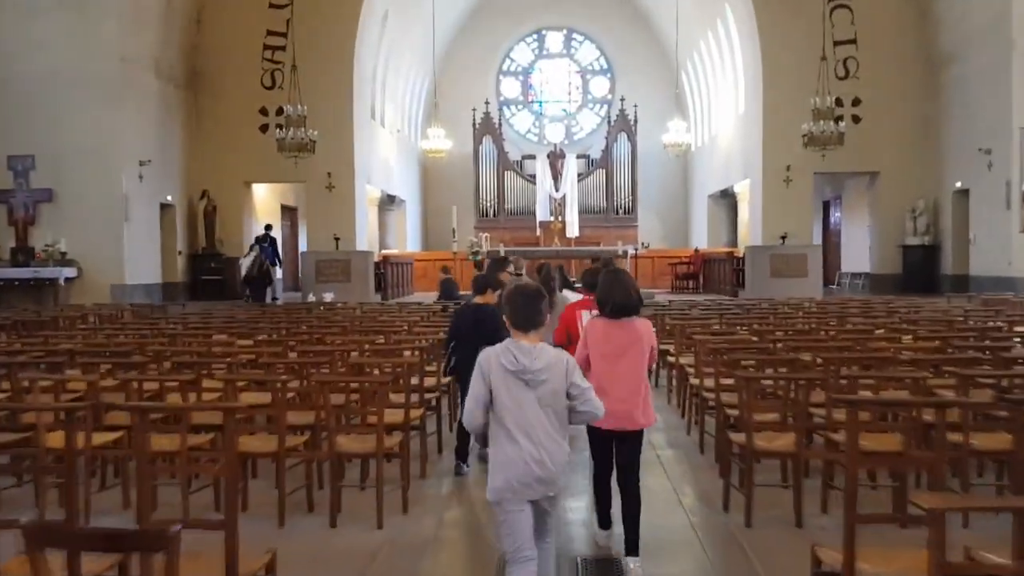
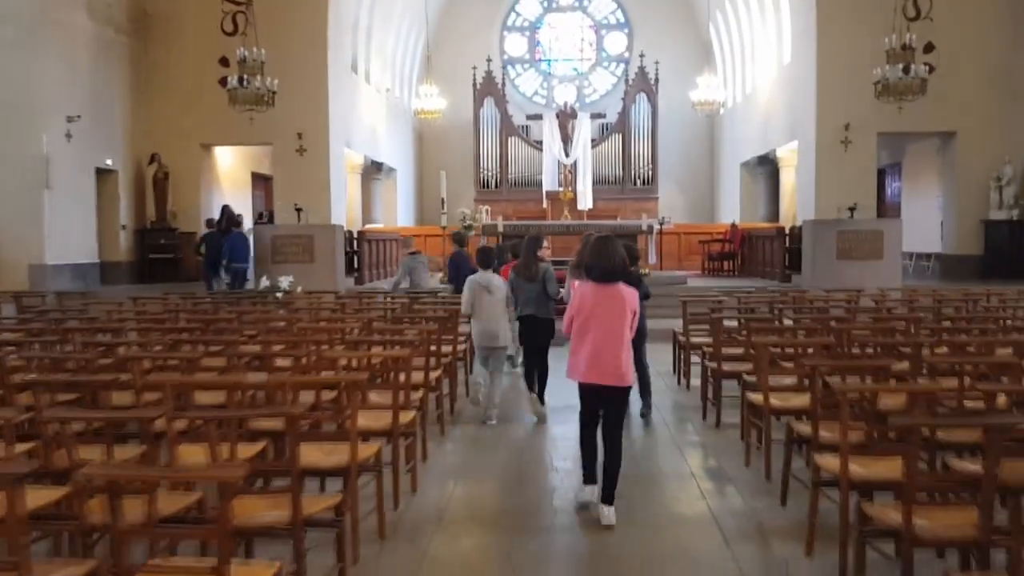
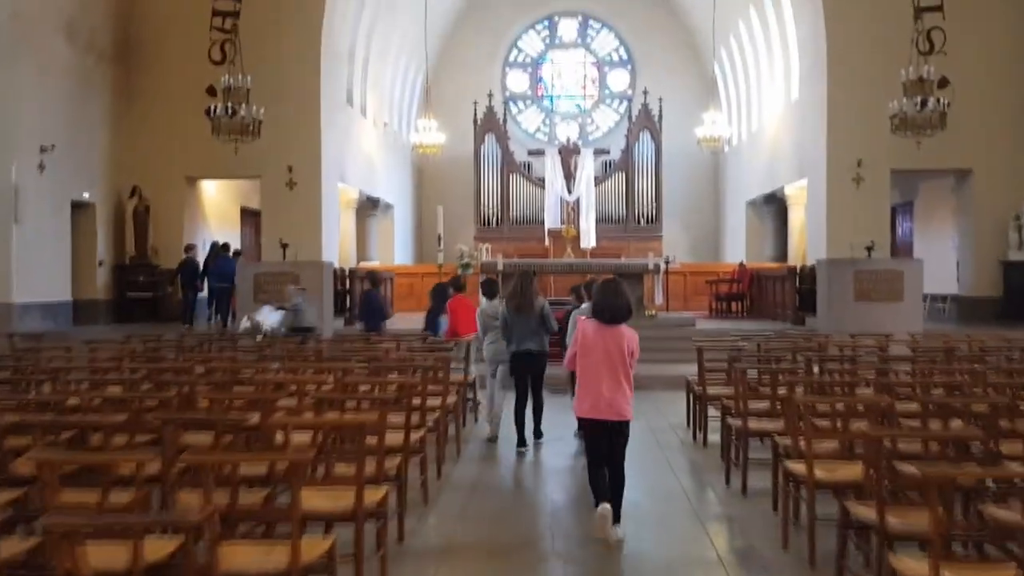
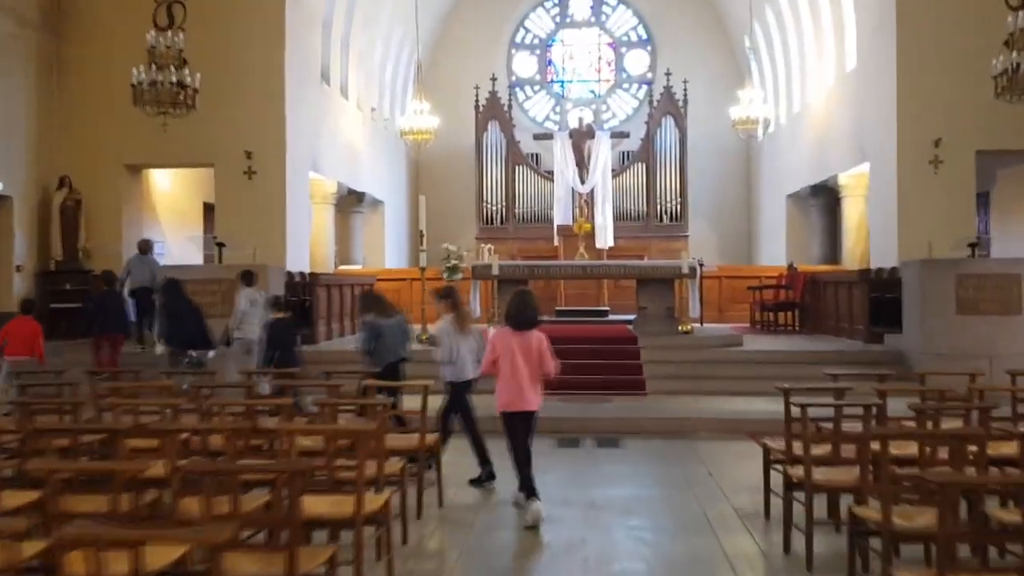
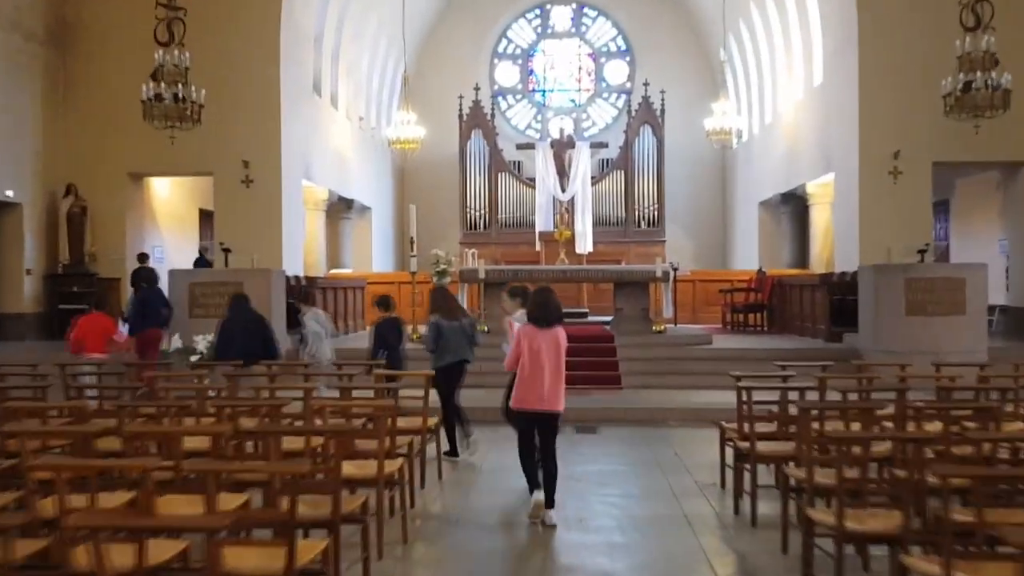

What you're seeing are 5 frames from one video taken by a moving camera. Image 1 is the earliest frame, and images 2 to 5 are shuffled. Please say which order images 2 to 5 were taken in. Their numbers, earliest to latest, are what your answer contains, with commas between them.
2, 3, 5, 4
